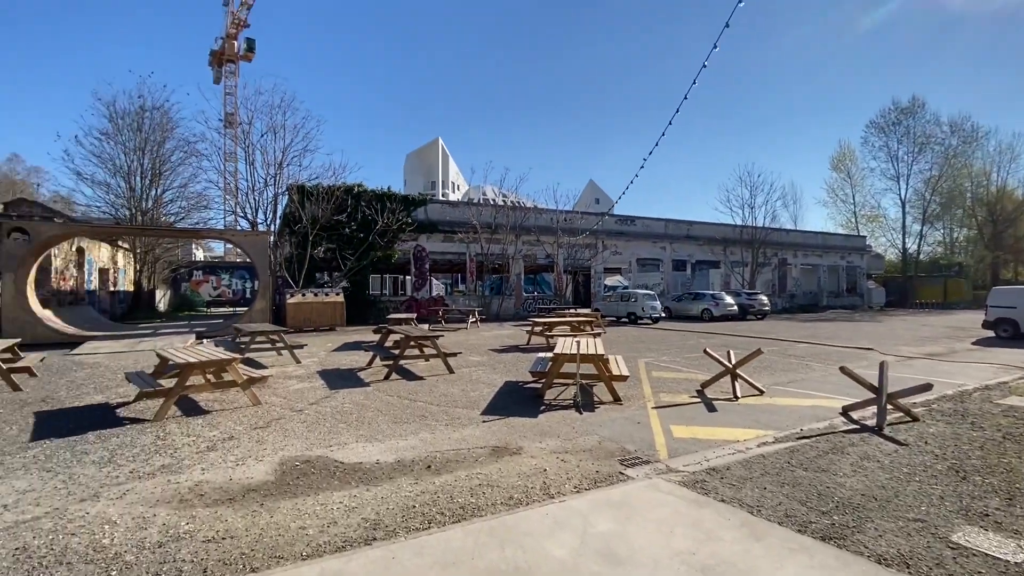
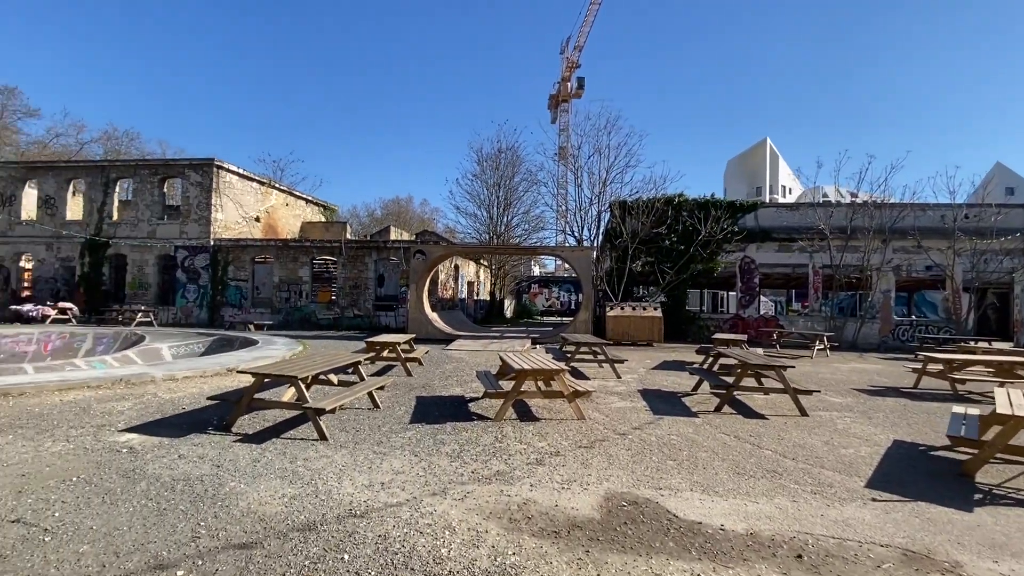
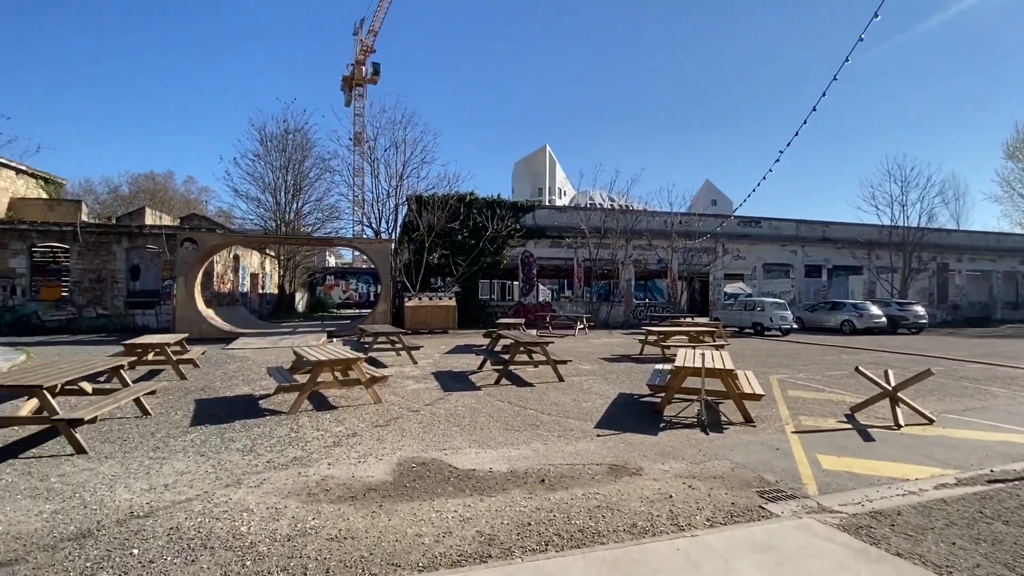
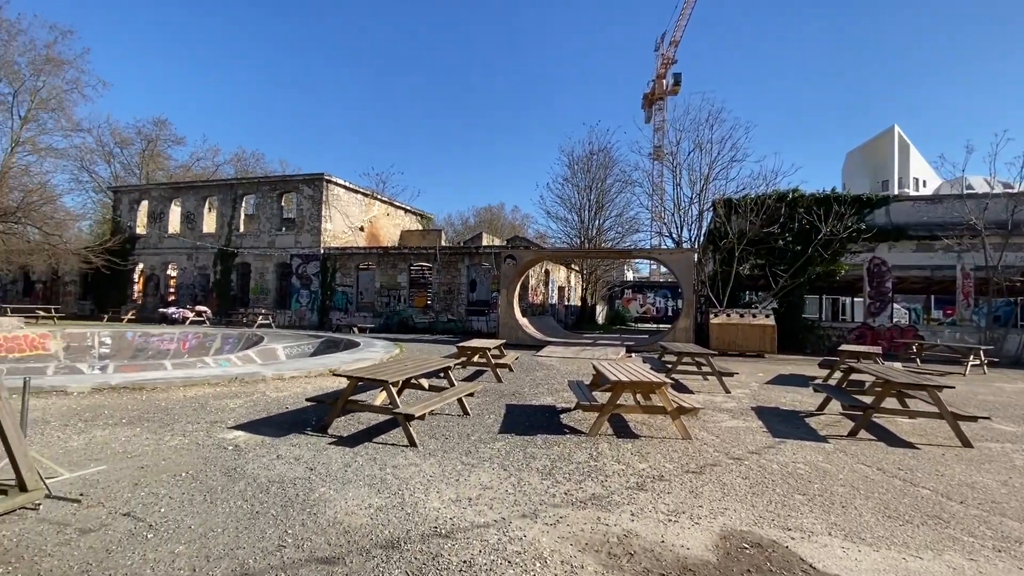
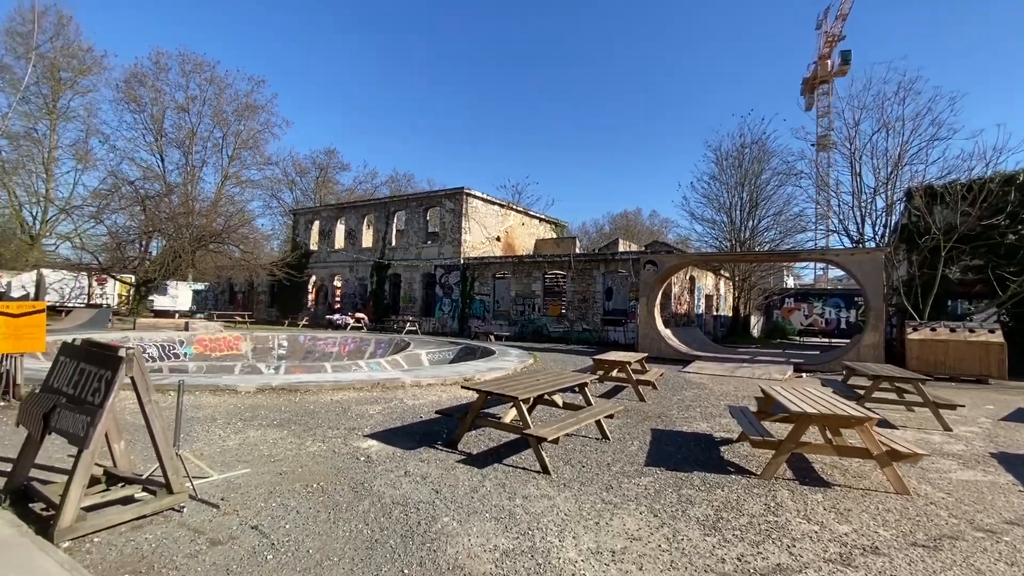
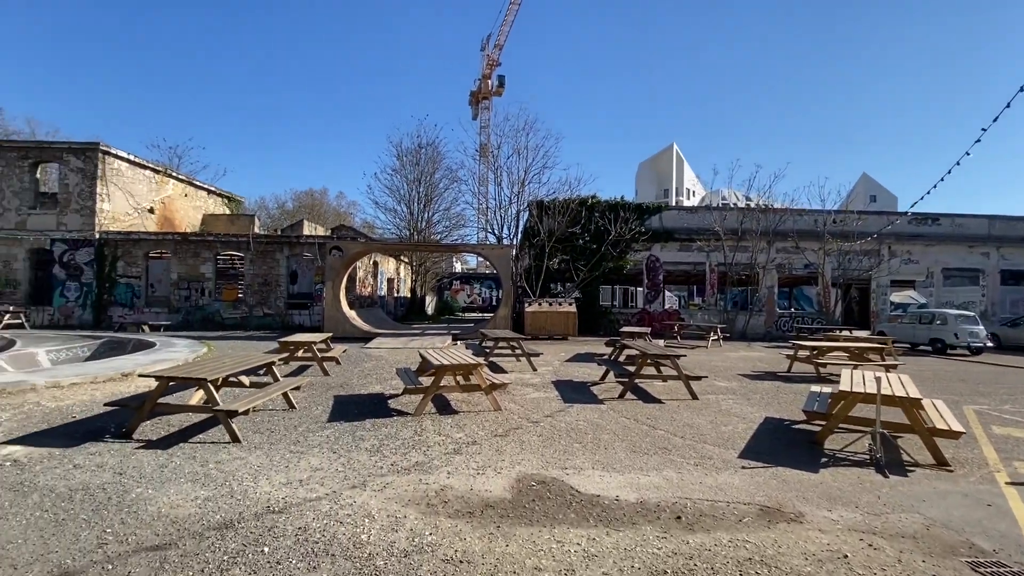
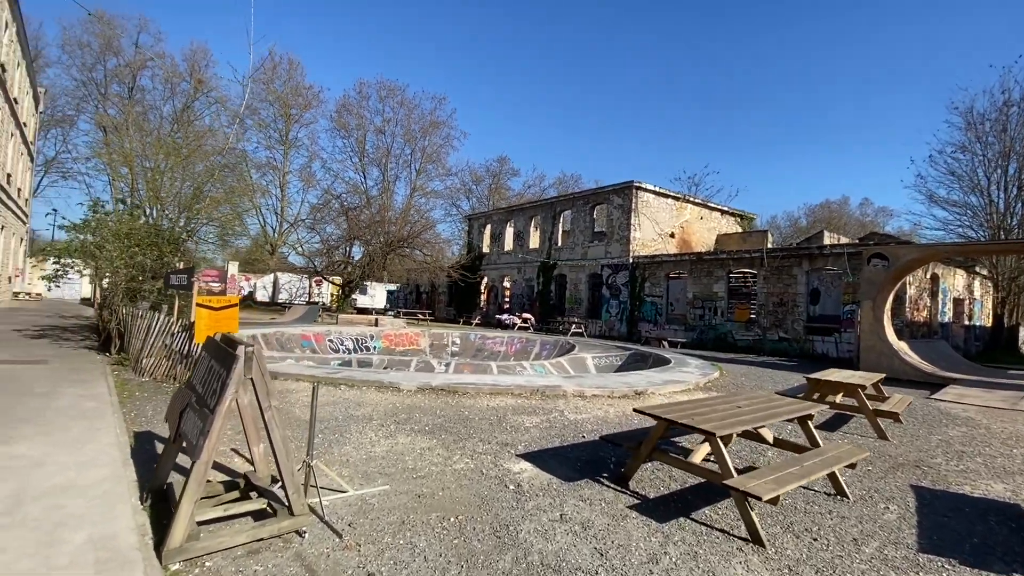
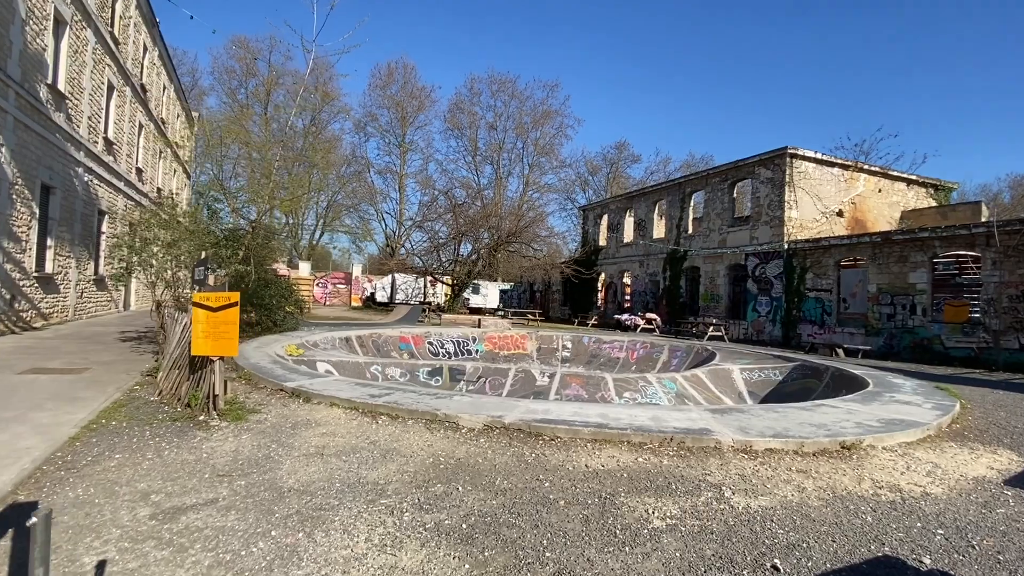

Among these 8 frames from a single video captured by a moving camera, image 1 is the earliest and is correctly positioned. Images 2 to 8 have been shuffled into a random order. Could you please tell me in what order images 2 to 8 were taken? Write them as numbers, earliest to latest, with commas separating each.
3, 6, 2, 4, 5, 7, 8
